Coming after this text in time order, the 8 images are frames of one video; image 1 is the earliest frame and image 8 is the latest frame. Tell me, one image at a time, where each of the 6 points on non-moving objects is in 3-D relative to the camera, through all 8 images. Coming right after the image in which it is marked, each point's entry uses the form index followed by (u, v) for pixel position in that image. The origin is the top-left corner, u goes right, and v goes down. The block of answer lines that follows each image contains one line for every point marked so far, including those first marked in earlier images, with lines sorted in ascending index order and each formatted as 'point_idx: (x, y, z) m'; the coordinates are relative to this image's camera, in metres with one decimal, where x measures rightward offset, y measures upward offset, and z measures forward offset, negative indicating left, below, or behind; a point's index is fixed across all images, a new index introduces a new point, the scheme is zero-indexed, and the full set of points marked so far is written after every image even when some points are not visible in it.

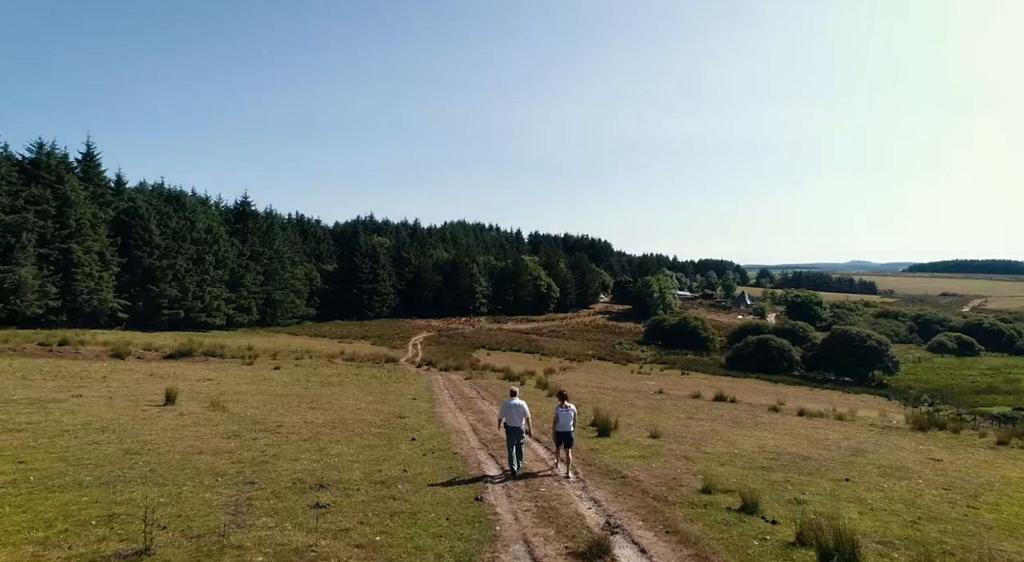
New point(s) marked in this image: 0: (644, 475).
0: (+3.7, -5.3, +19.6) m
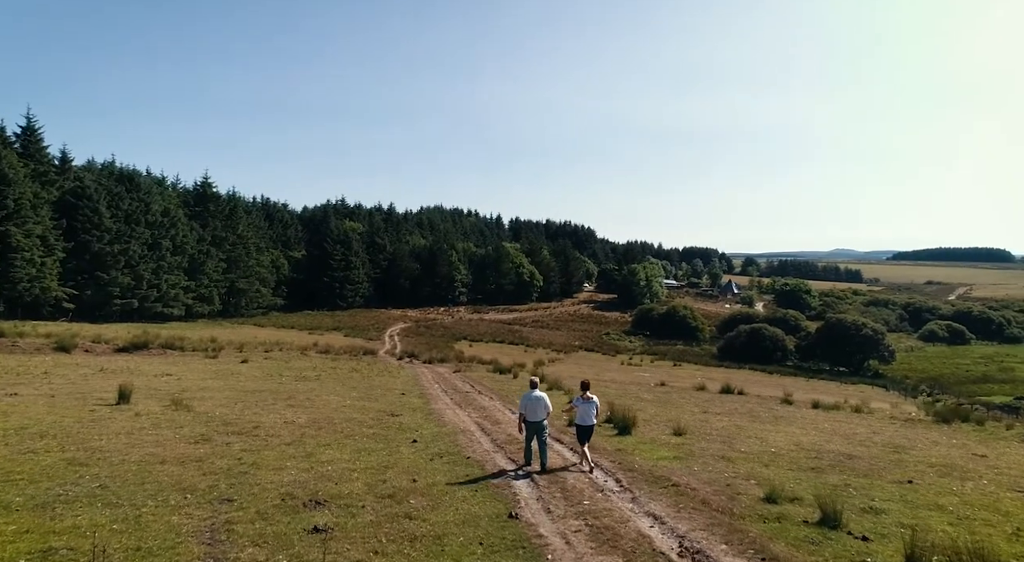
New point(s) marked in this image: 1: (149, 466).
0: (+4.3, -4.8, +16.9) m
1: (-9.1, -4.6, +17.6) m
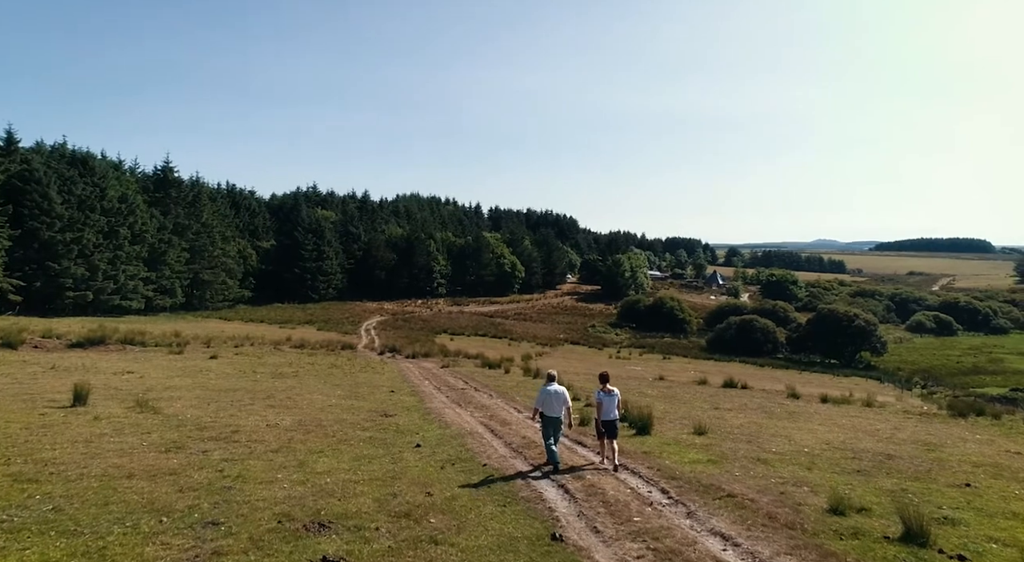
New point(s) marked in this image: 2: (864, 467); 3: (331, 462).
0: (+4.9, -4.4, +15.1) m
1: (-8.5, -4.3, +15.0) m
2: (+9.2, -4.9, +18.6) m
3: (-4.3, -4.4, +17.0) m
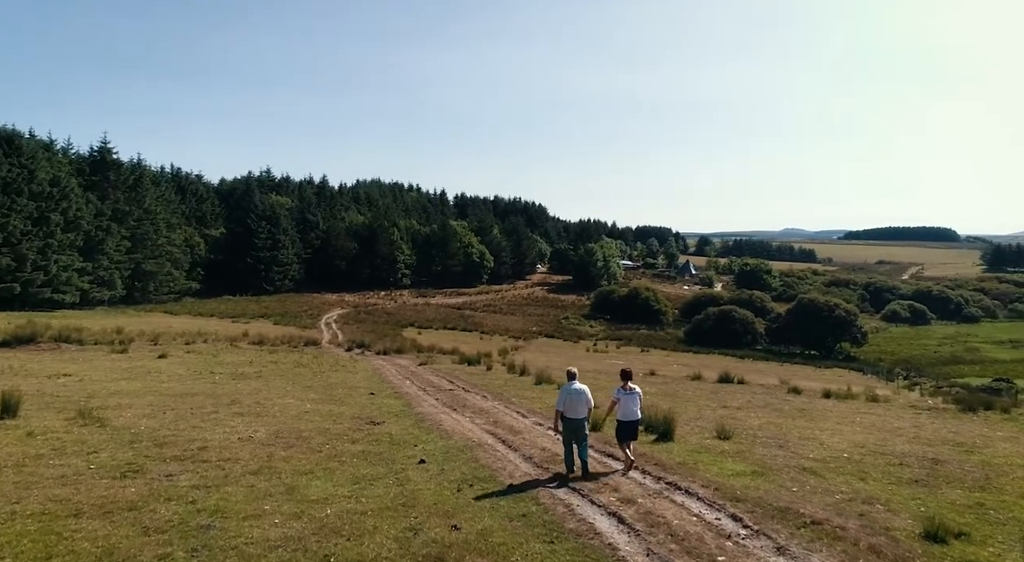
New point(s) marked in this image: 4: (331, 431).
0: (+5.7, -4.2, +13.1) m
1: (-7.8, -4.1, +12.0) m
2: (+9.7, -4.6, +16.9) m
3: (-3.7, -4.2, +14.3) m
4: (-5.0, -4.1, +19.4) m
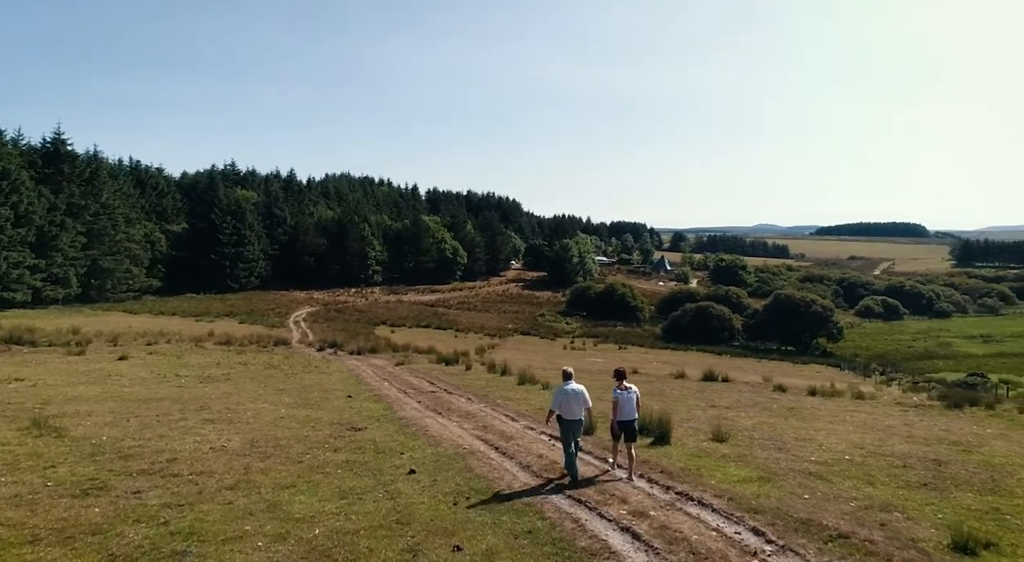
0: (+5.7, -4.2, +12.4) m
1: (-7.7, -4.1, +10.7) m
2: (+9.5, -4.5, +16.4) m
3: (-3.7, -4.2, +13.2) m
4: (-5.2, -4.1, +18.2) m
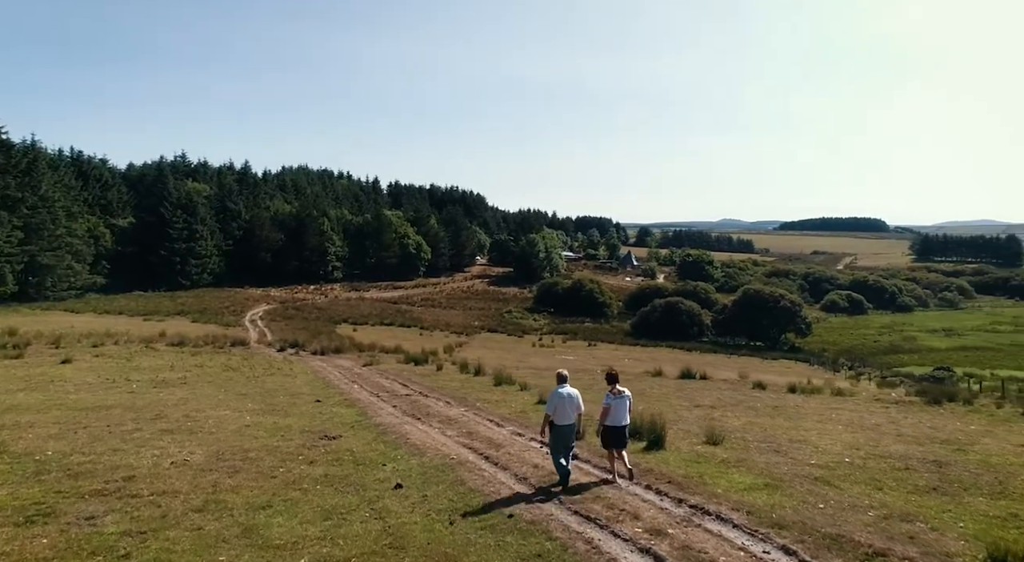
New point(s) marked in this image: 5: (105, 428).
0: (+5.8, -4.1, +11.6) m
1: (-7.4, -4.1, +9.1) m
2: (+9.4, -4.5, +15.9) m
3: (-3.7, -4.1, +11.8) m
4: (-5.4, -4.0, +16.7) m
5: (-10.8, -3.9, +18.8) m
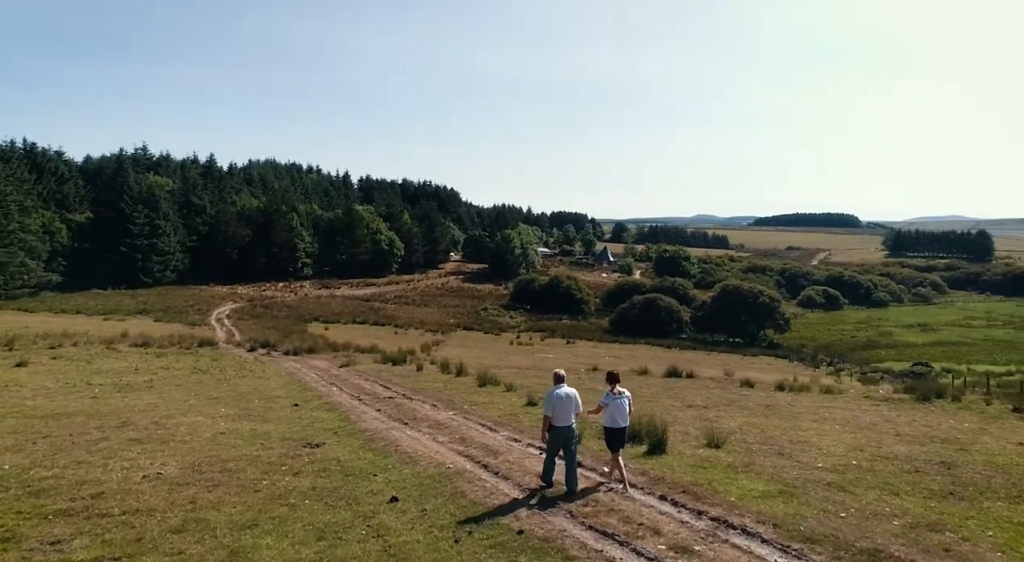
0: (+6.0, -4.1, +11.0) m
1: (-7.1, -4.1, +7.8) m
2: (+9.4, -4.4, +15.4) m
3: (-3.5, -4.1, +10.7) m
4: (-5.5, -4.0, +15.5) m
5: (-10.9, -3.9, +17.4) m
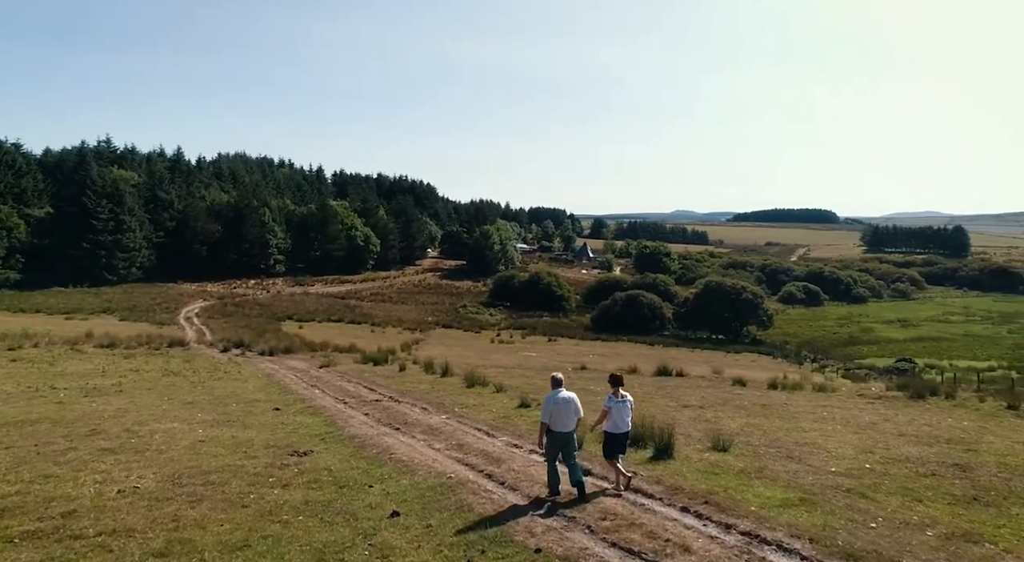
0: (+6.3, -4.0, +10.3) m
1: (-6.7, -4.1, +6.6) m
2: (+9.4, -4.3, +14.9) m
3: (-3.2, -4.1, +9.7) m
4: (-5.4, -3.9, +14.4) m
5: (-10.9, -3.9, +16.0) m
